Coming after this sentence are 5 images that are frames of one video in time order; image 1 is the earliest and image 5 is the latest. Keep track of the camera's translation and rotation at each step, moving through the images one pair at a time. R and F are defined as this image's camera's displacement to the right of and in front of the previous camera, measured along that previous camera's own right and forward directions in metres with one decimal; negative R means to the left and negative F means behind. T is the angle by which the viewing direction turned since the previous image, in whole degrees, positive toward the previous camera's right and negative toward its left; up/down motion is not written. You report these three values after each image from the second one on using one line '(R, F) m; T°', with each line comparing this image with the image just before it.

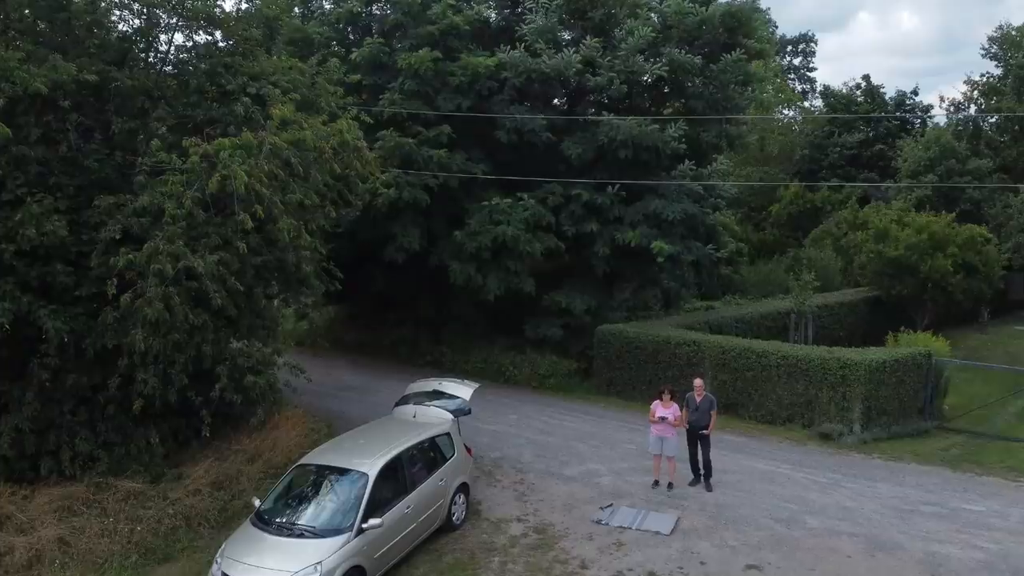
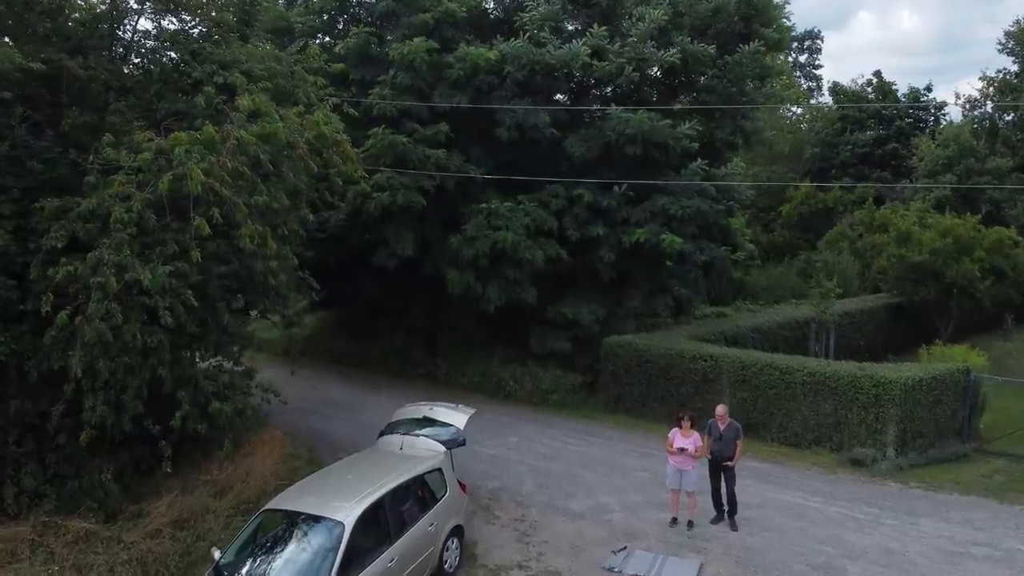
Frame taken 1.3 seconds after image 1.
(0.0, +1.3) m; 0°
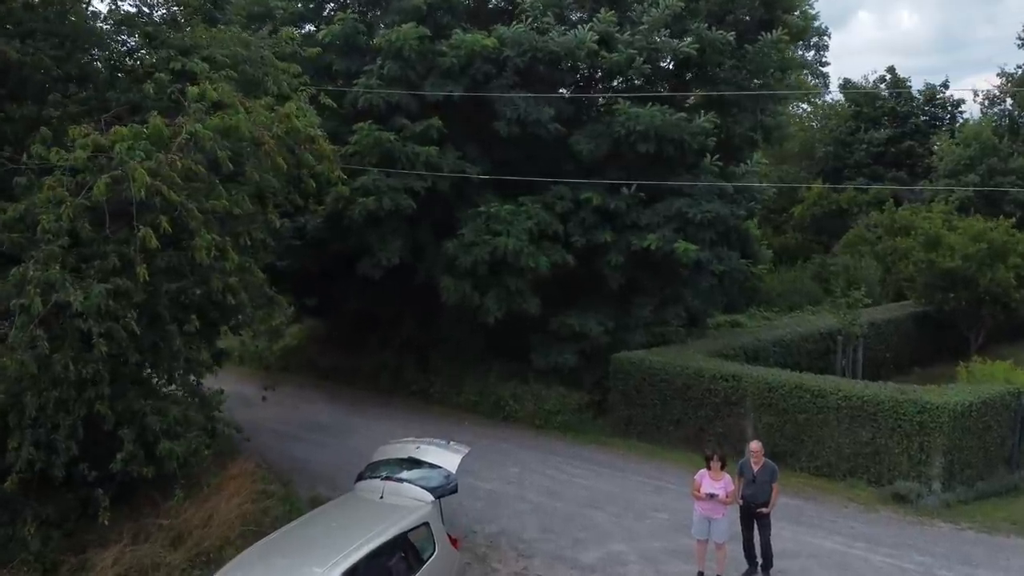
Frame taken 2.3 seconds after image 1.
(0.0, +1.4) m; 0°
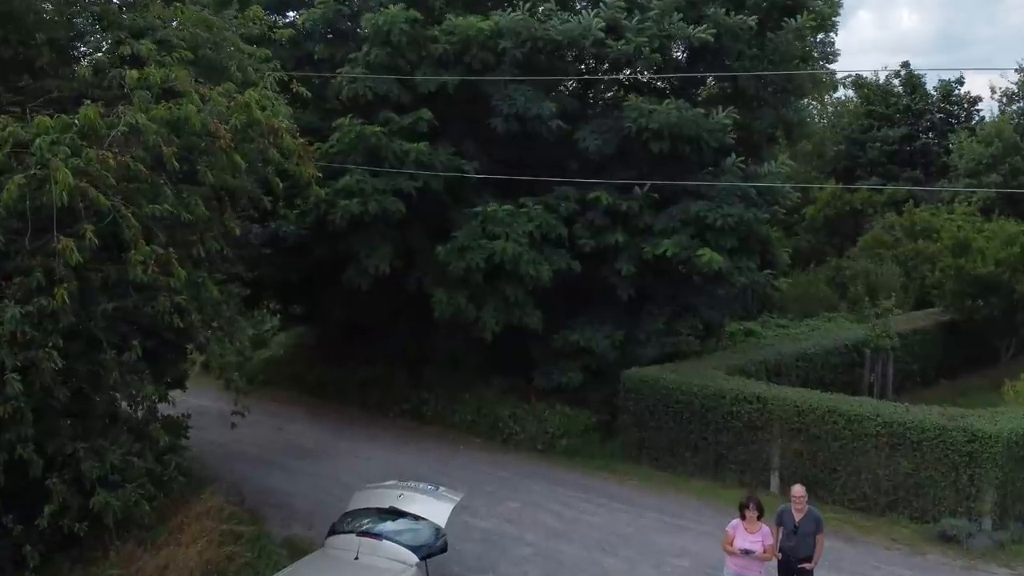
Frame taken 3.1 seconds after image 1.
(0.0, +1.3) m; 0°
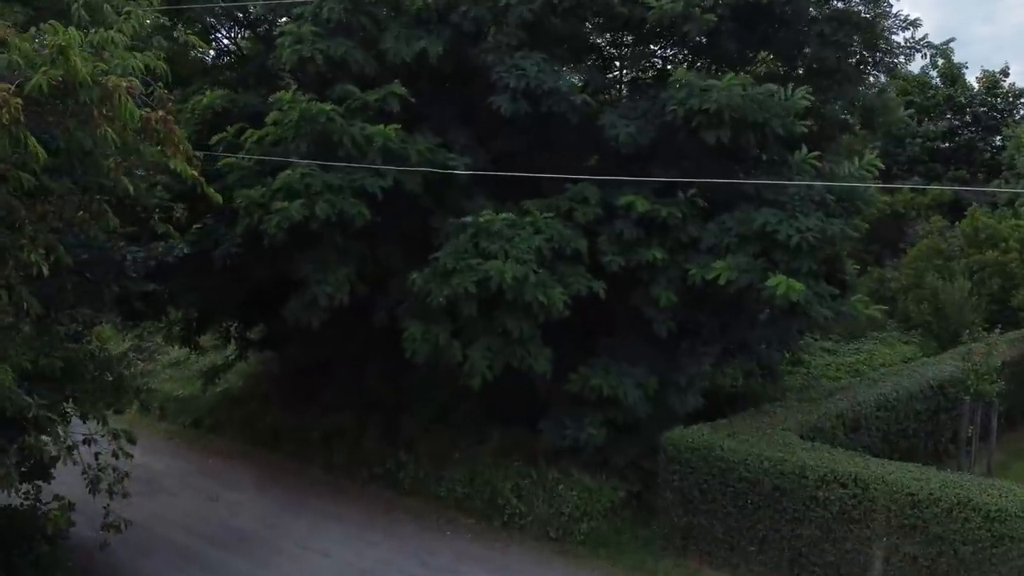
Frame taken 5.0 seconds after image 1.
(-0.1, +3.2) m; 0°
